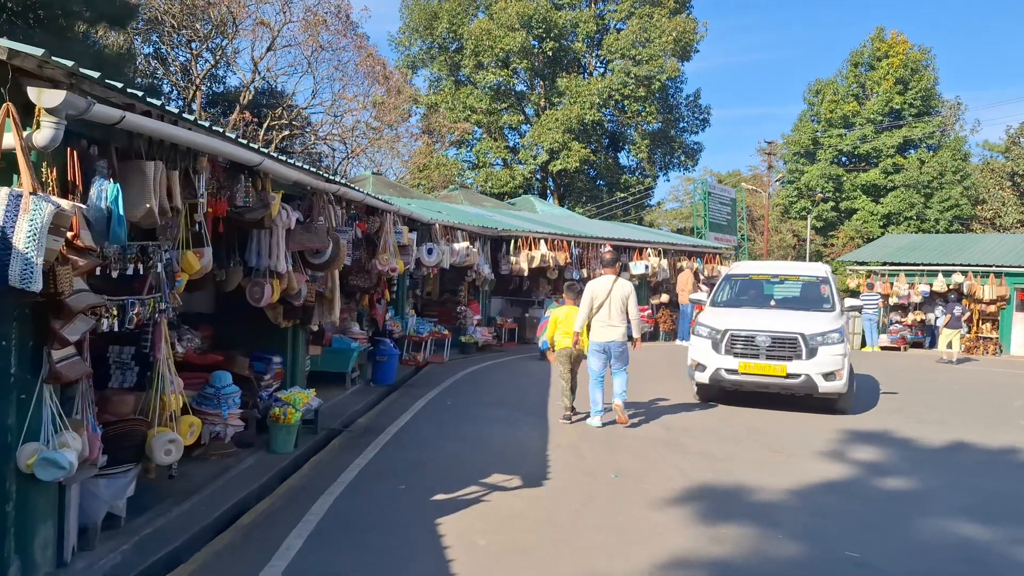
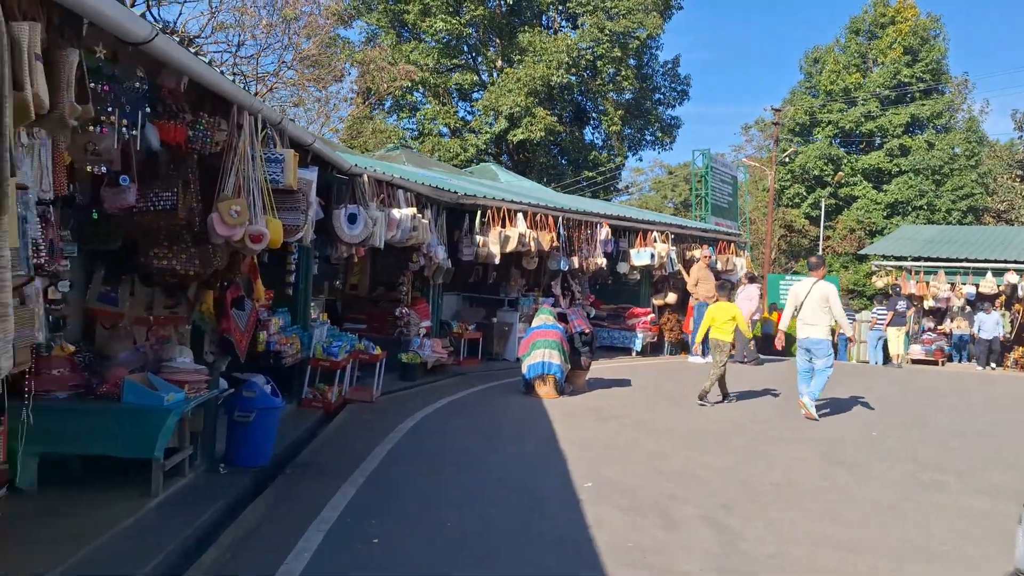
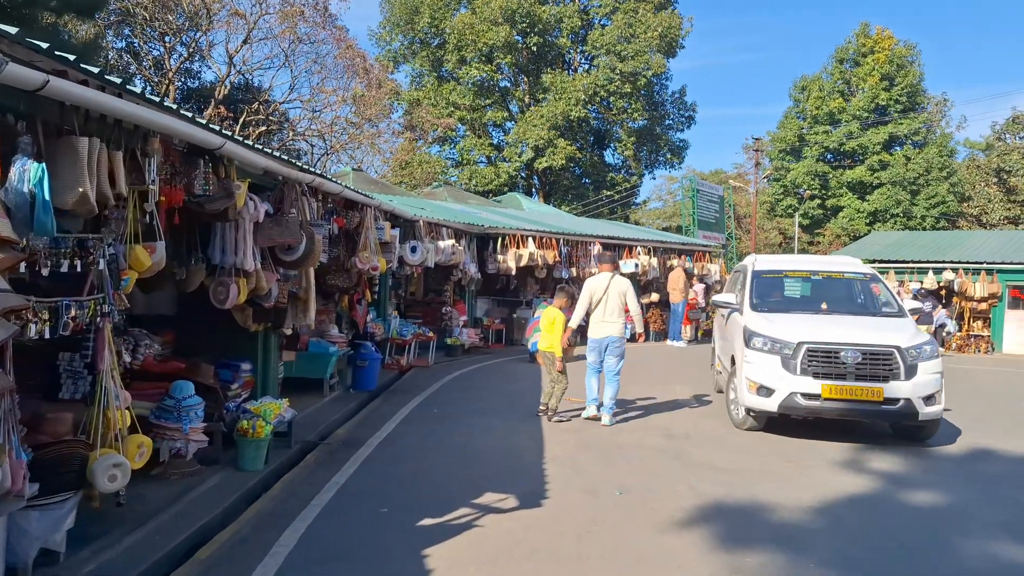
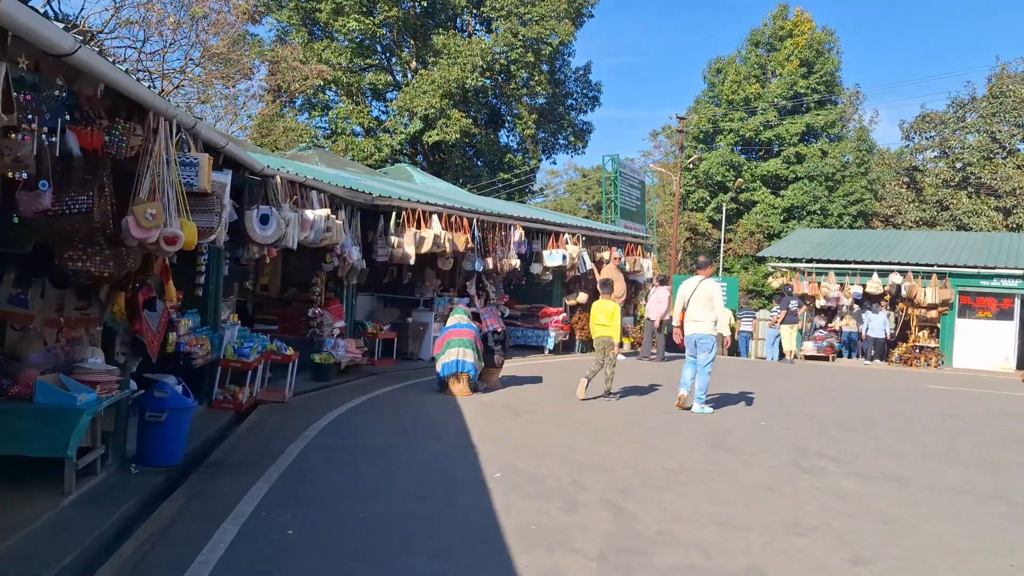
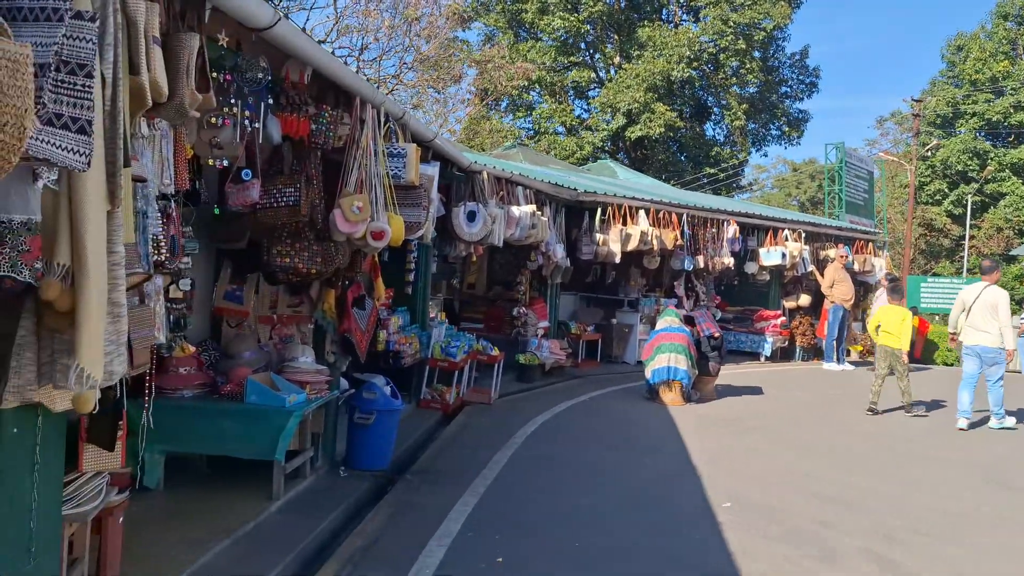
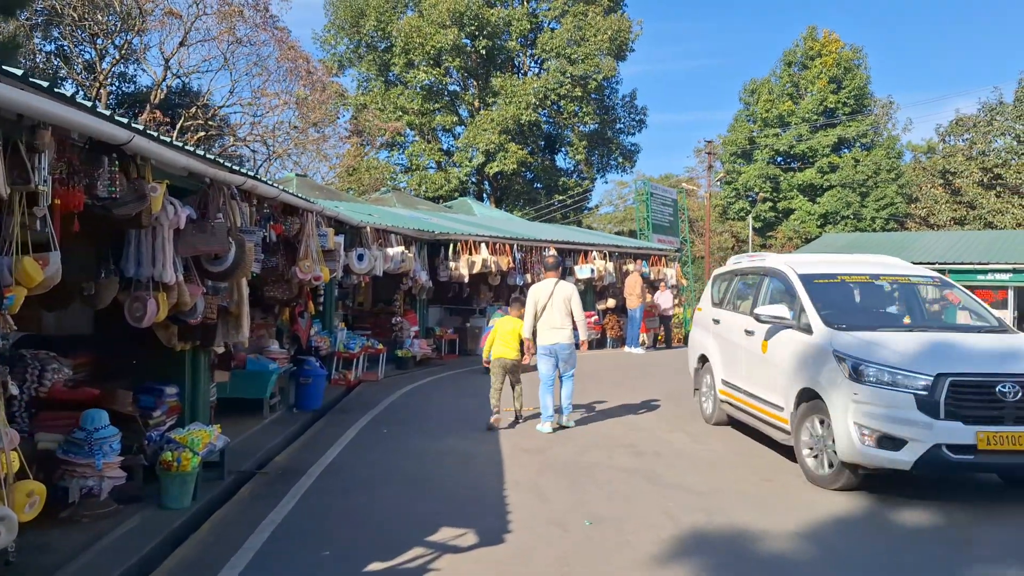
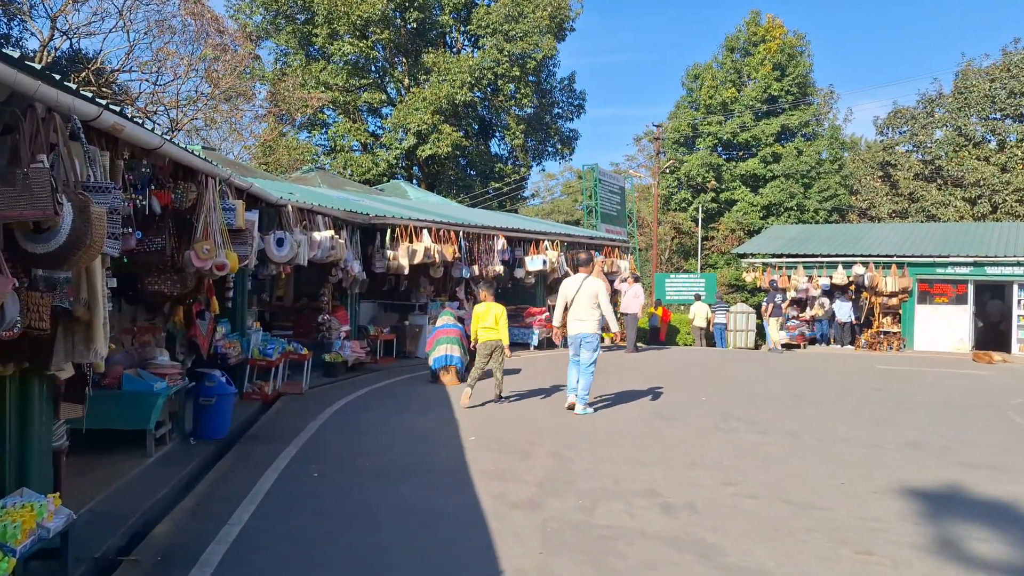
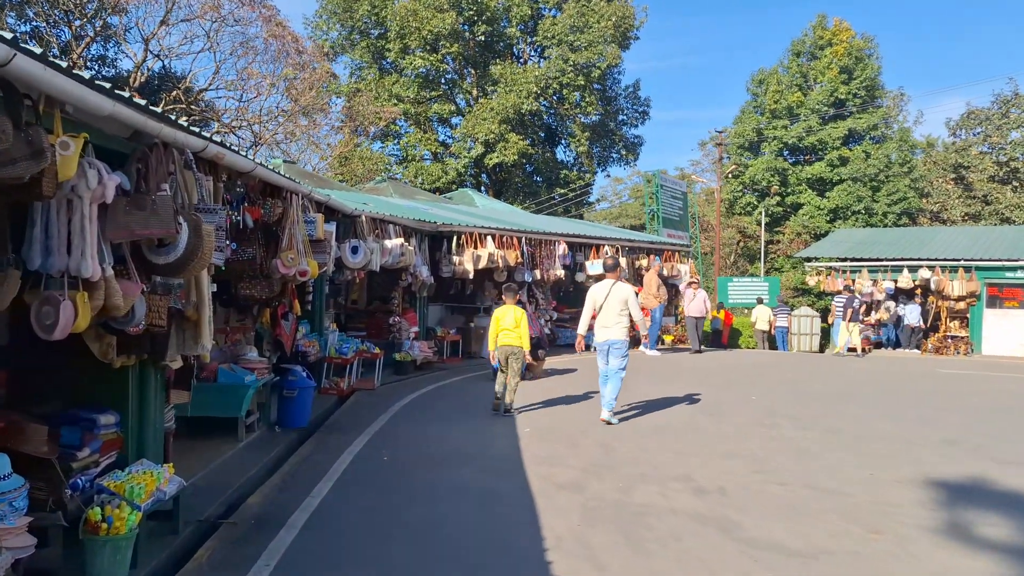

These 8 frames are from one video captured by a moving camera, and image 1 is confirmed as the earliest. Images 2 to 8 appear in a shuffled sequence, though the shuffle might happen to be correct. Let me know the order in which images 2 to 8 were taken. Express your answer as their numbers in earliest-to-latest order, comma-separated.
3, 6, 8, 7, 4, 2, 5
